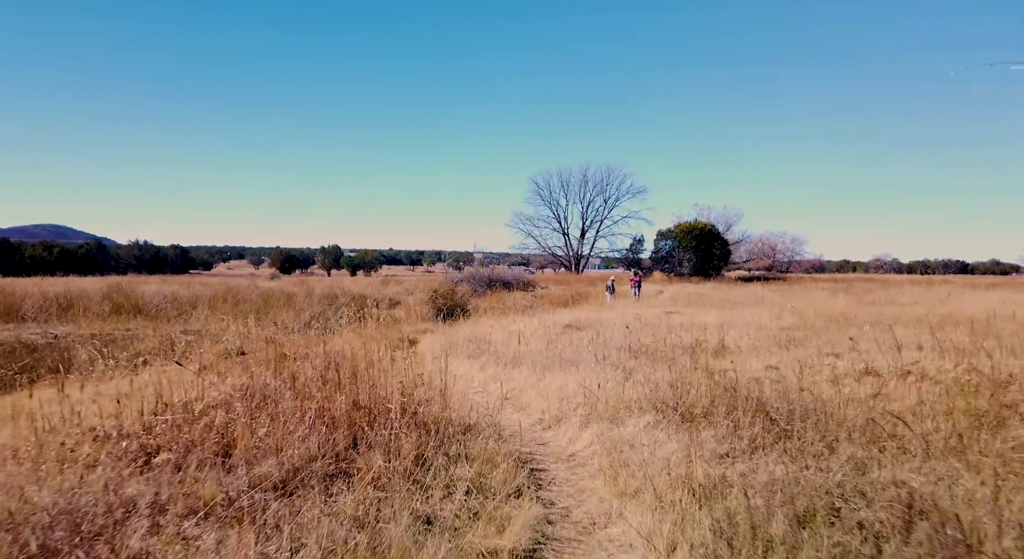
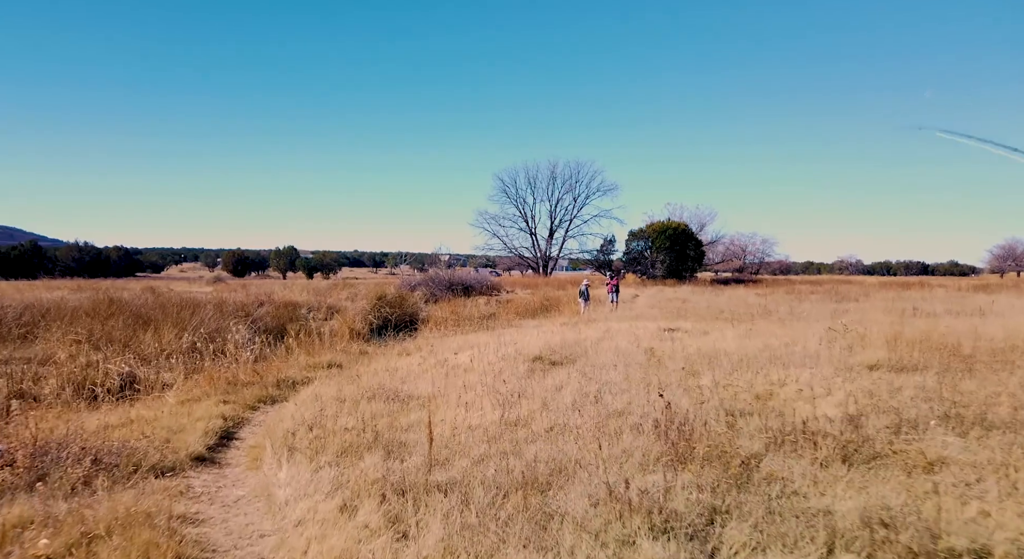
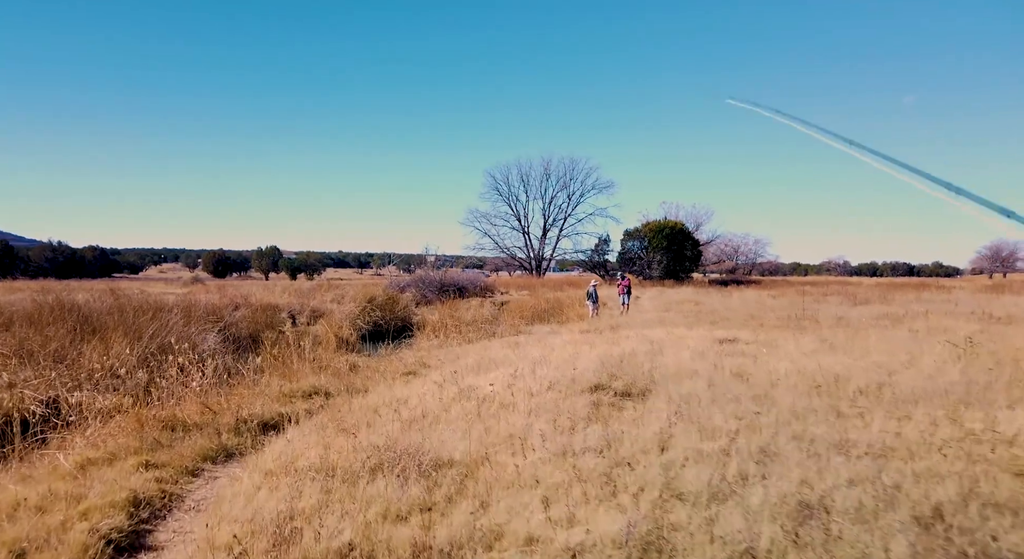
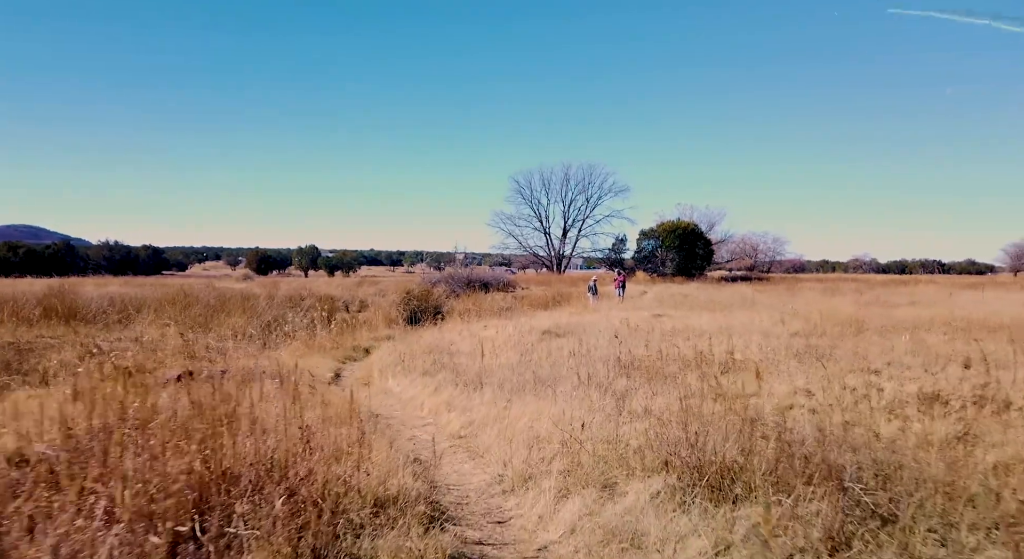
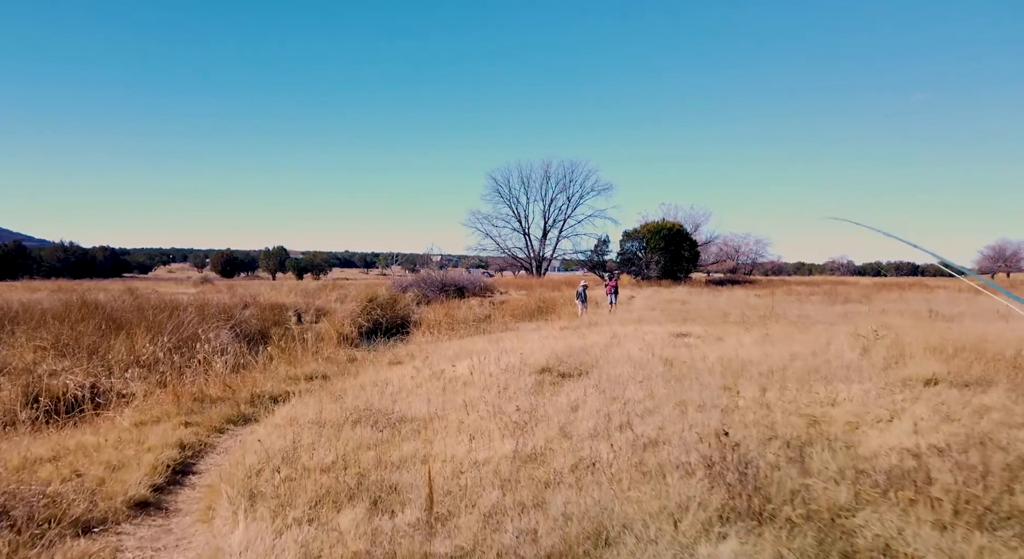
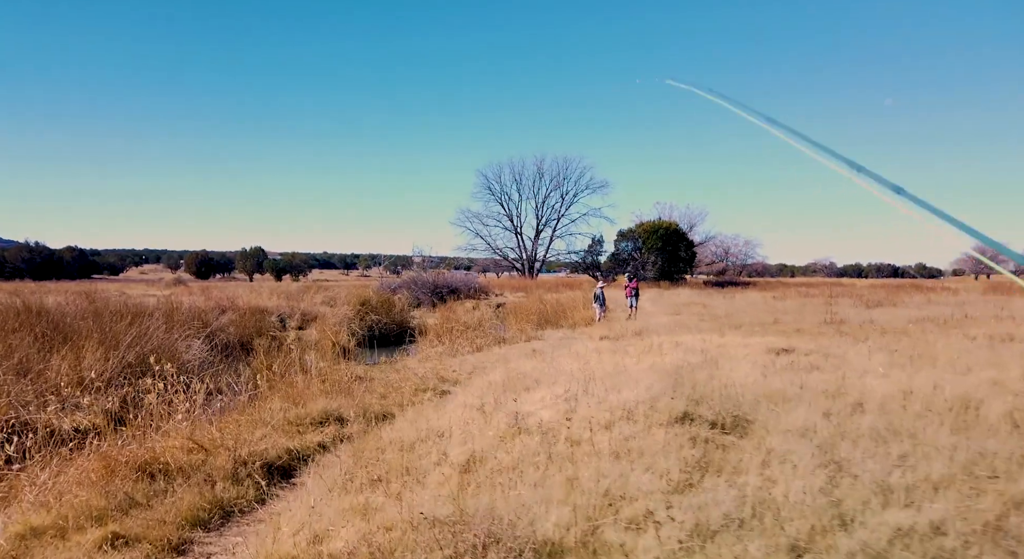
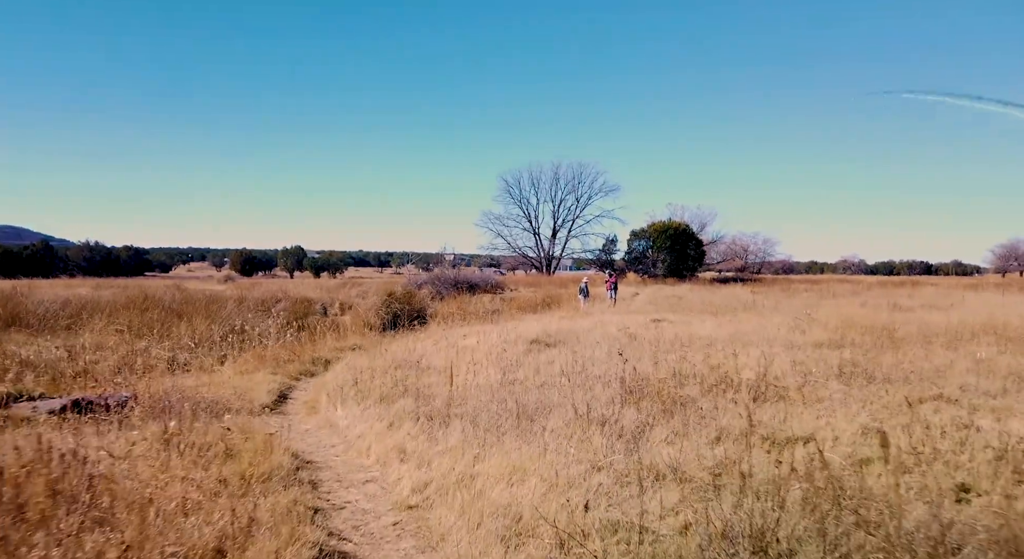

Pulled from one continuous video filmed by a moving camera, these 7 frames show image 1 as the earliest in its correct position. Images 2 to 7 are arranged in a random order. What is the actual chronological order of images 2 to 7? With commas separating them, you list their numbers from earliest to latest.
4, 7, 2, 5, 3, 6
